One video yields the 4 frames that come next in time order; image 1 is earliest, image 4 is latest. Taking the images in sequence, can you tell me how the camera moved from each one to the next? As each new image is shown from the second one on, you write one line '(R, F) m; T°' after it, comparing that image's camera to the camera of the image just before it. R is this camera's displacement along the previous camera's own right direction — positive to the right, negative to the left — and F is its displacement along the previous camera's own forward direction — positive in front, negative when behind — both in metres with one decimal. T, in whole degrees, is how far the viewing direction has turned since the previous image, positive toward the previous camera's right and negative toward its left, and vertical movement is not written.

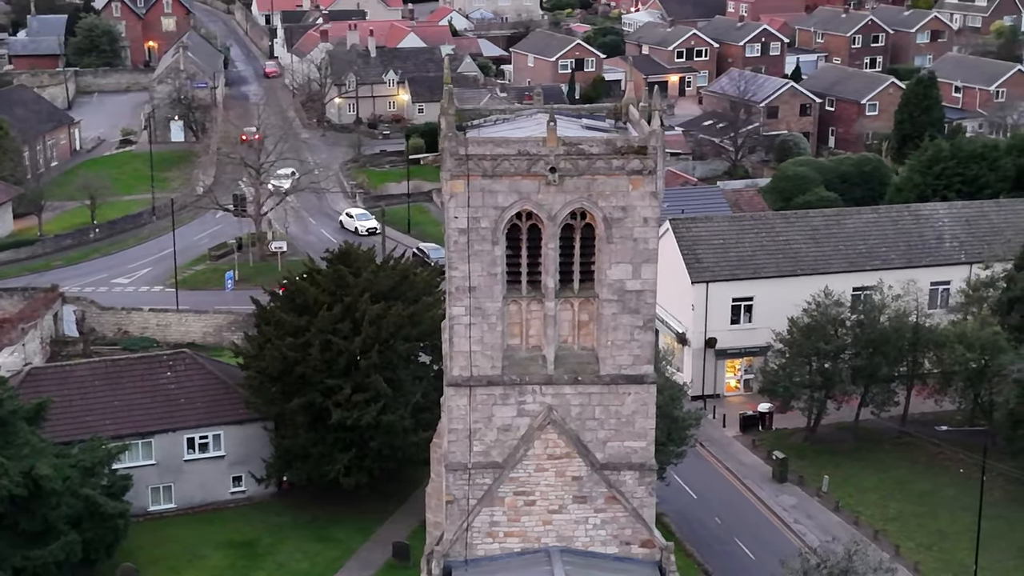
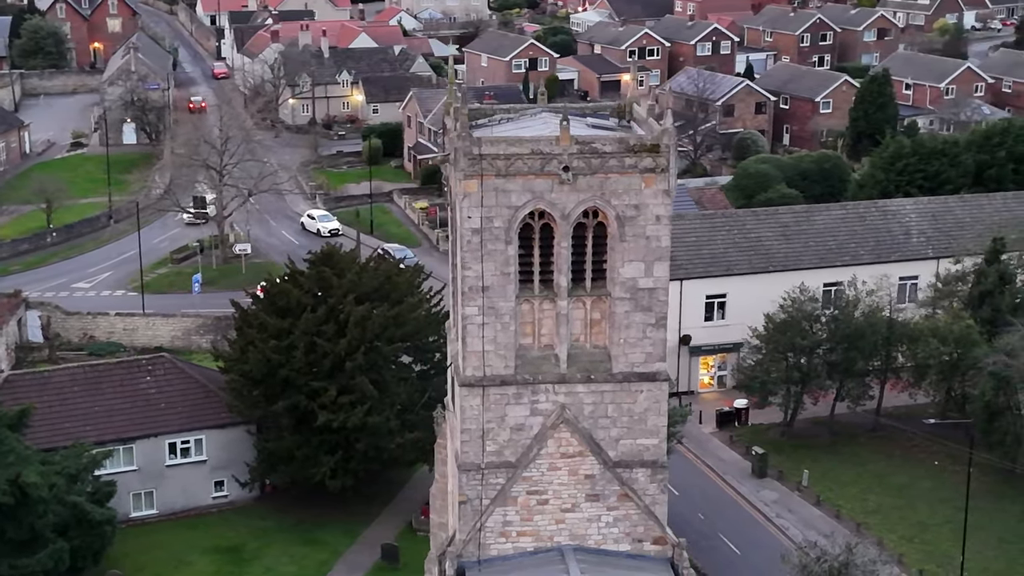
(-0.9, 0.0) m; +2°
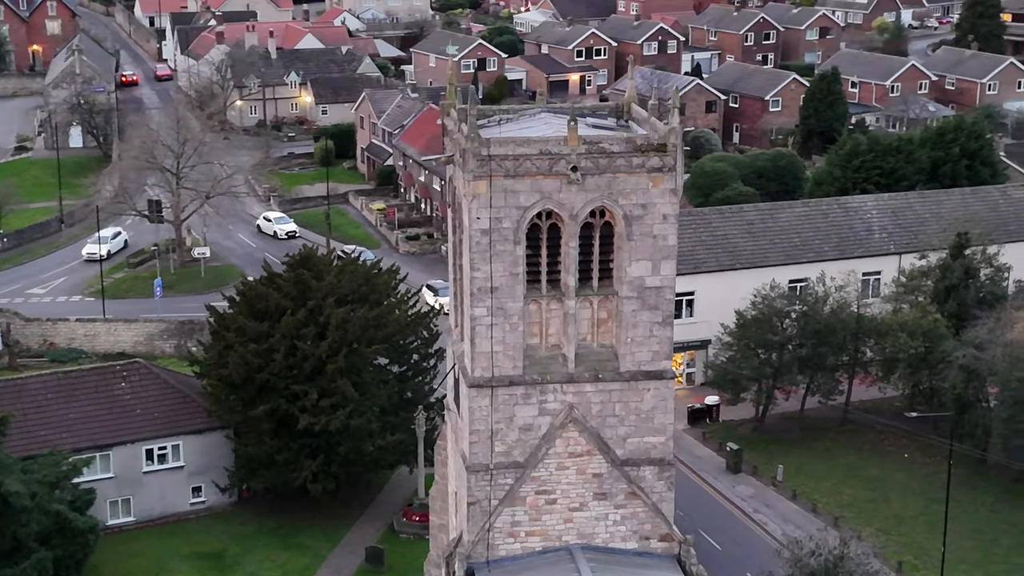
(-0.9, 0.0) m; +3°
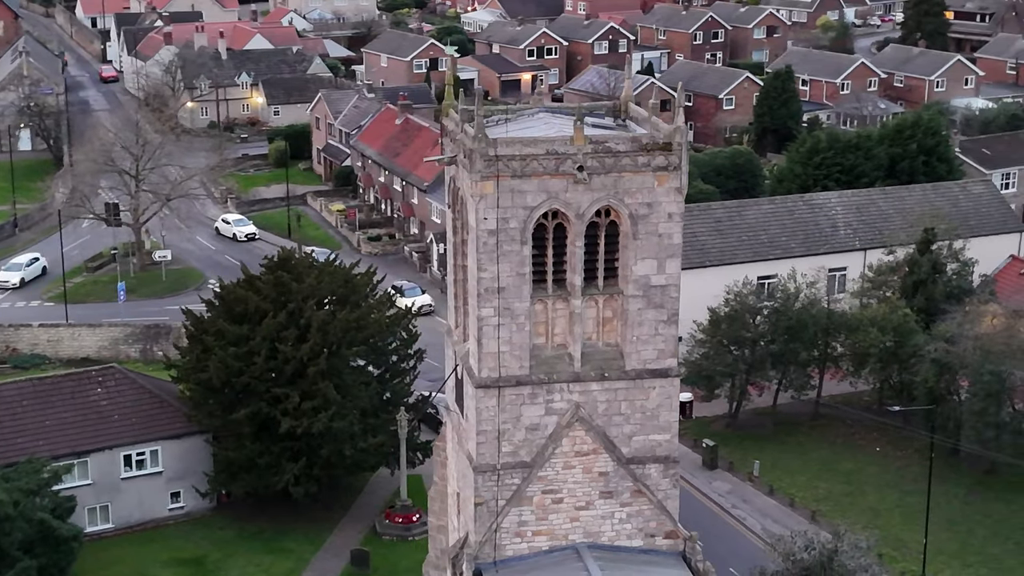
(-0.8, 0.0) m; +2°
